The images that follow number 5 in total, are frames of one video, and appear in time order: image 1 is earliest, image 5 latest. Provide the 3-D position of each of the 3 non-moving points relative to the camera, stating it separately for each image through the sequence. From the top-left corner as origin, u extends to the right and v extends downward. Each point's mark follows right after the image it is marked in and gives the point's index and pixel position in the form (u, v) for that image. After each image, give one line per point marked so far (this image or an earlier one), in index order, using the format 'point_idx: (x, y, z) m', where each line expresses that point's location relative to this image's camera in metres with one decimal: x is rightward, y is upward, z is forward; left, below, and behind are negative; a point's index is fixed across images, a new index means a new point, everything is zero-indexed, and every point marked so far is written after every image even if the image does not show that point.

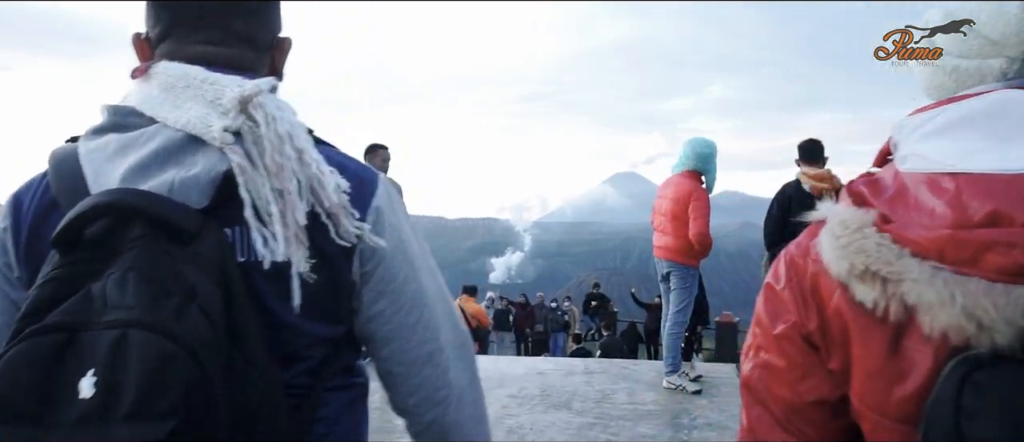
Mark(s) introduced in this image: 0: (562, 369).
0: (+0.3, -0.9, +4.4) m
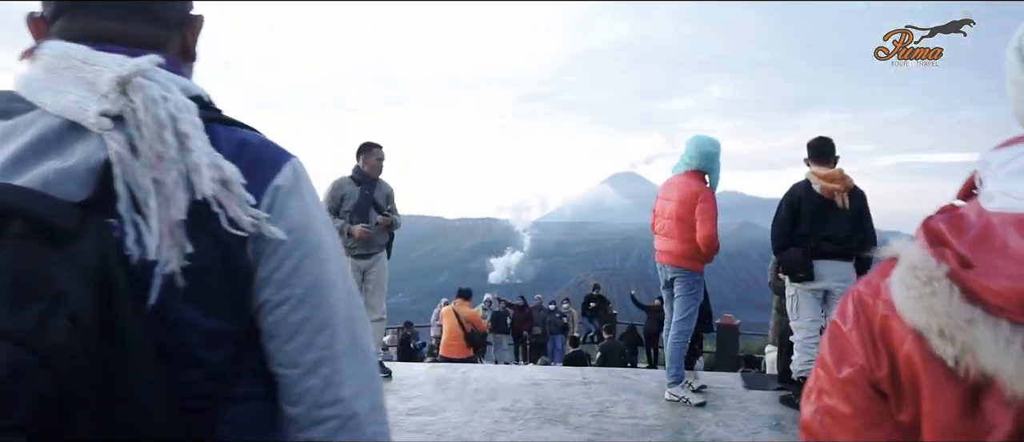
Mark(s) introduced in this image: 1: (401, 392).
0: (+0.3, -0.9, +4.2) m
1: (-0.6, -1.0, +4.0) m
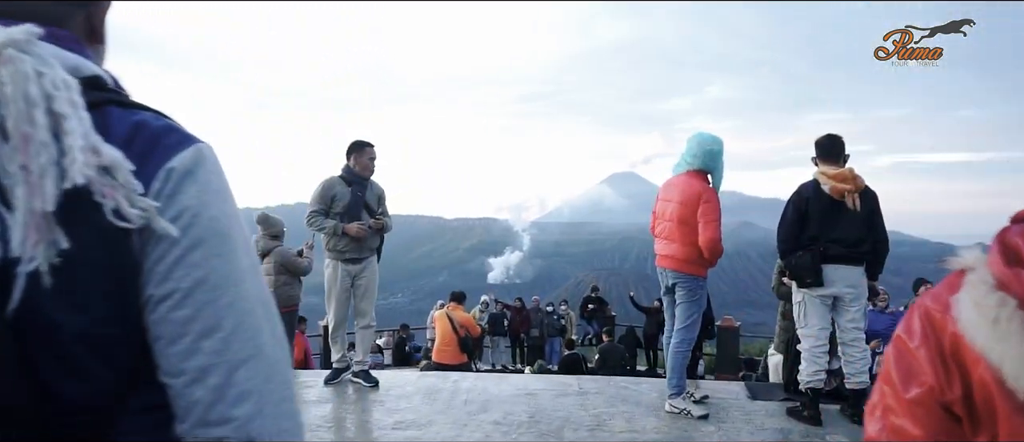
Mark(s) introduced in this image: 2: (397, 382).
0: (+0.2, -0.9, +4.0) m
1: (-0.7, -1.0, +3.8) m
2: (-0.7, -0.9, +4.2) m
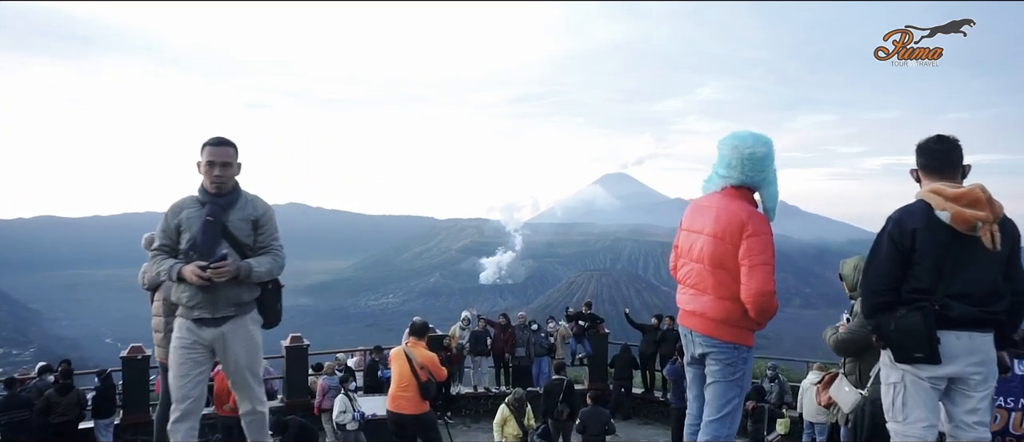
0: (+0.1, -1.1, +2.8) m
1: (-0.8, -1.1, +2.6) m
2: (-0.9, -1.1, +3.0) m
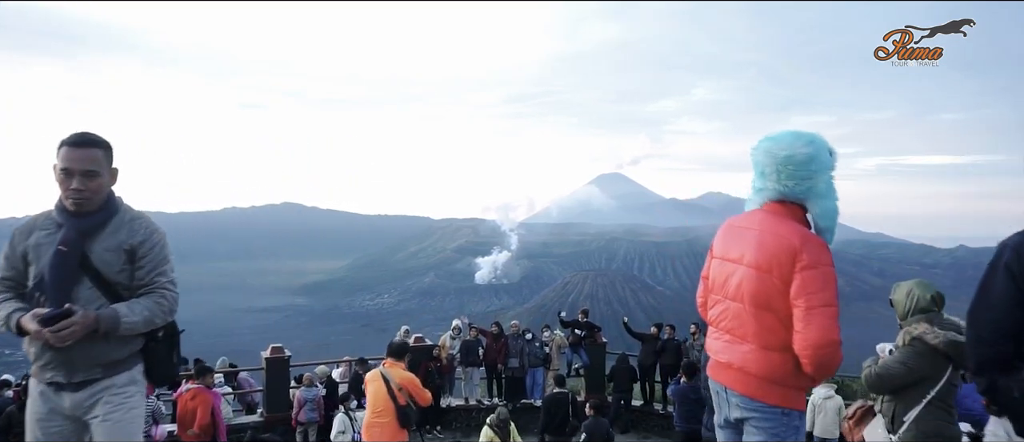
0: (0.0, -1.2, +2.2) m
1: (-0.9, -1.2, +2.0) m
2: (-0.9, -1.2, +2.4) m
